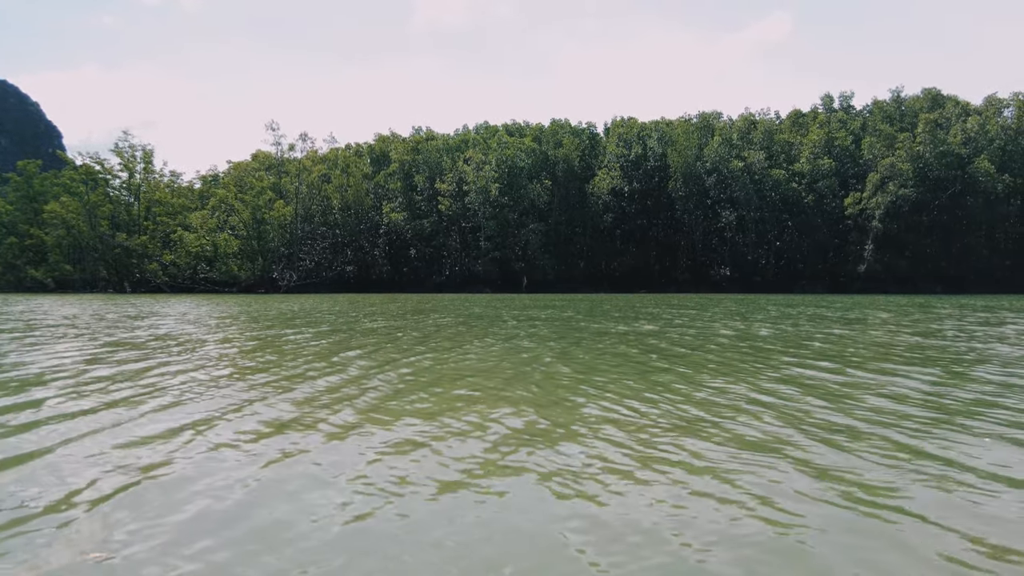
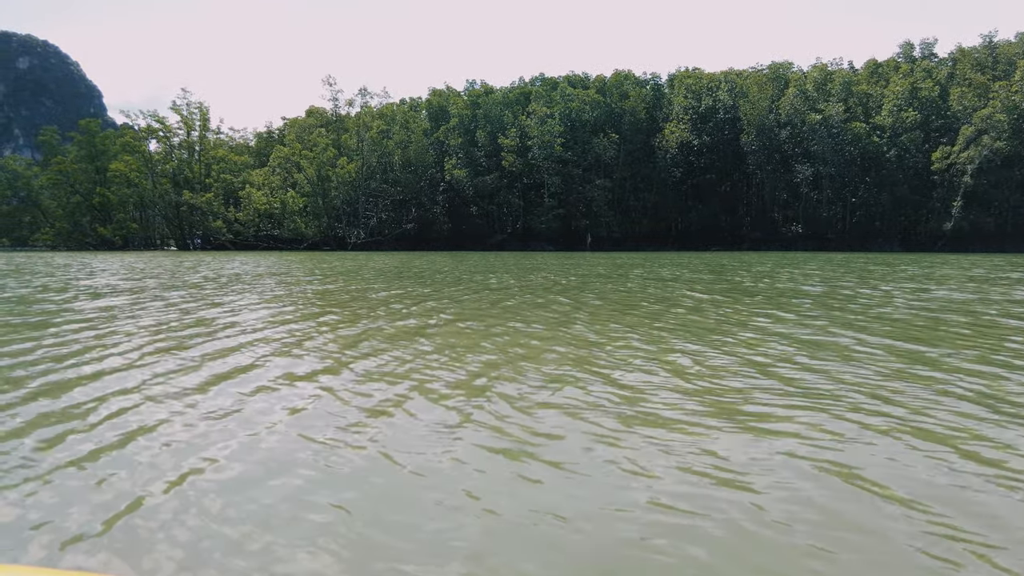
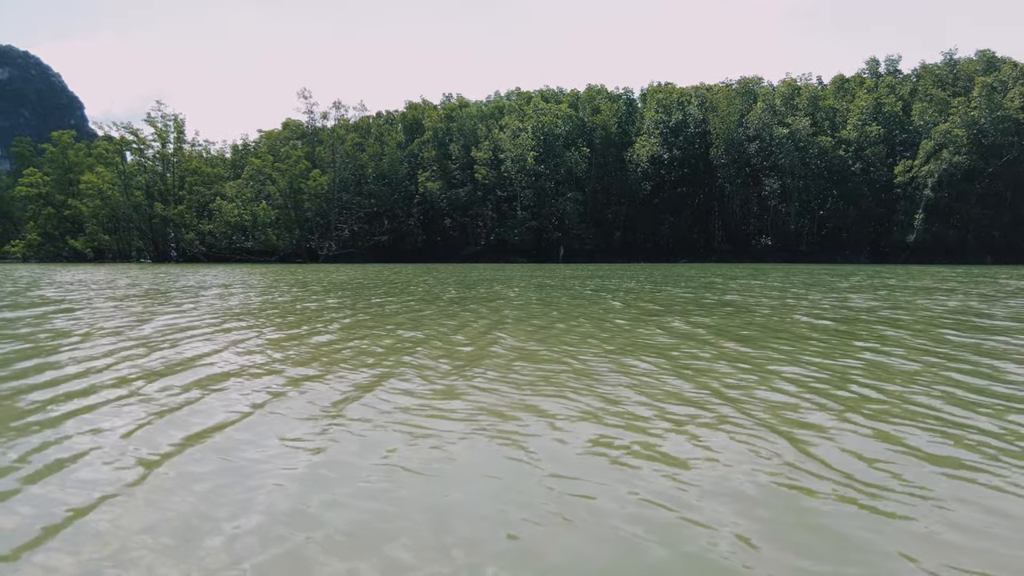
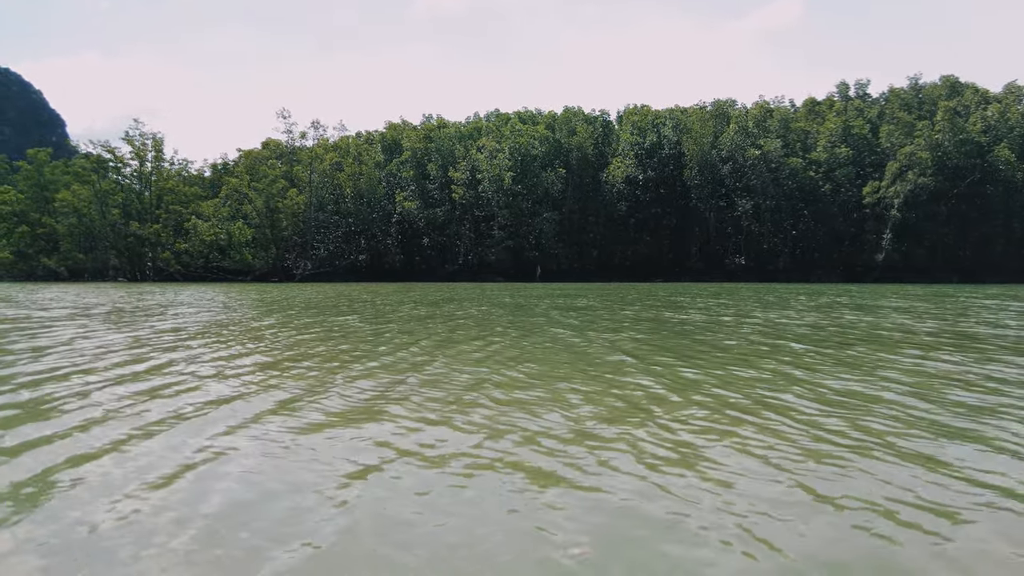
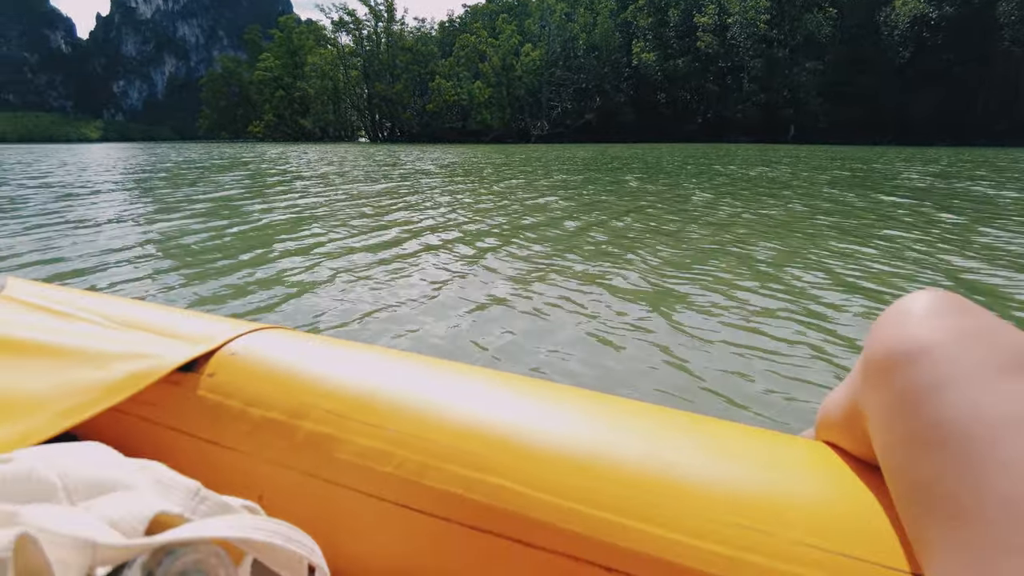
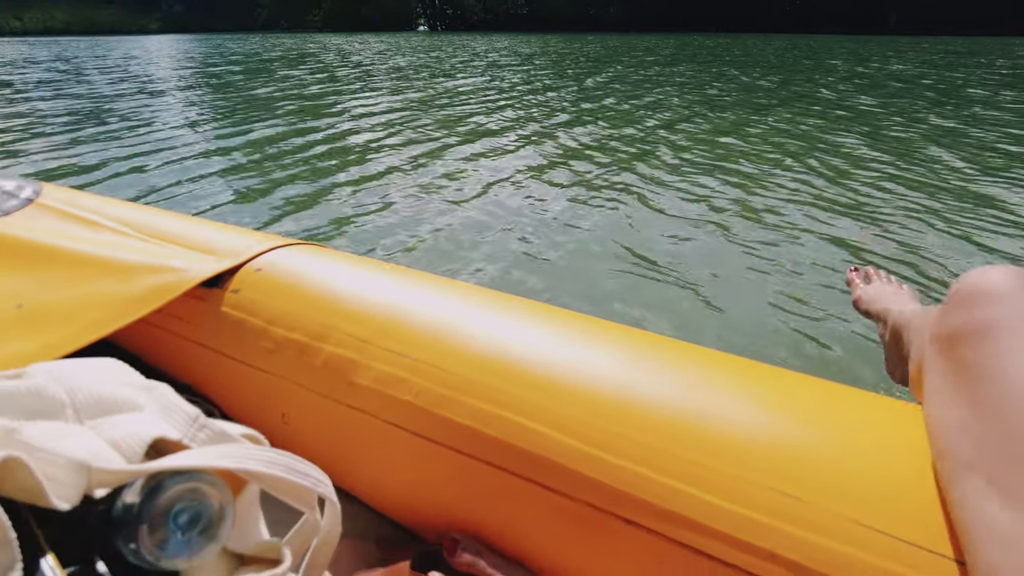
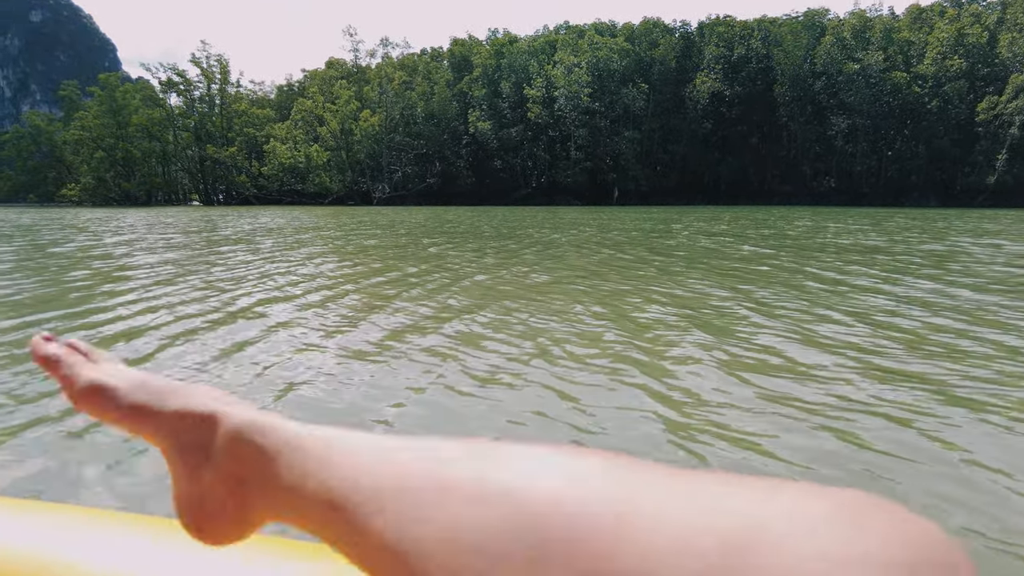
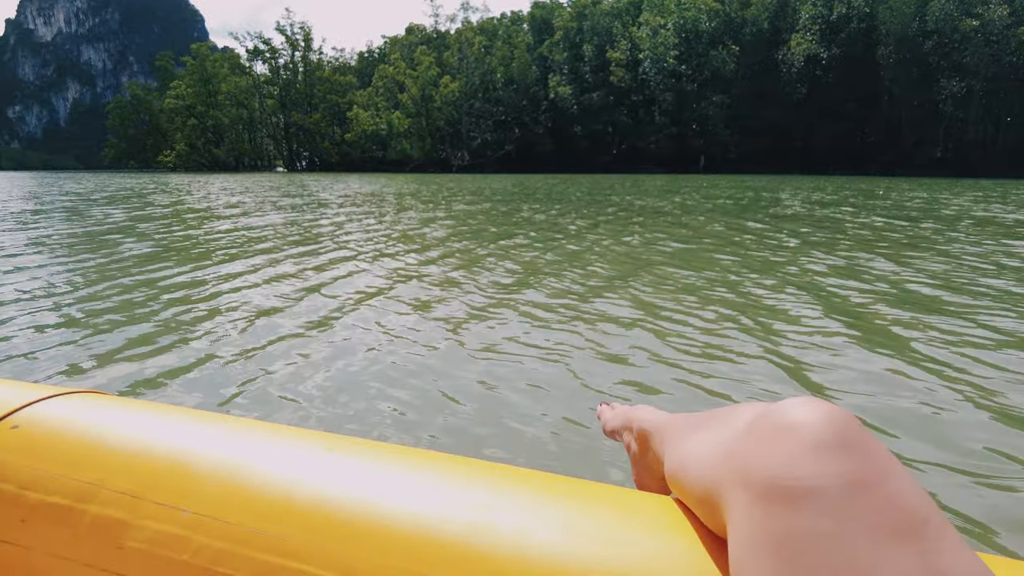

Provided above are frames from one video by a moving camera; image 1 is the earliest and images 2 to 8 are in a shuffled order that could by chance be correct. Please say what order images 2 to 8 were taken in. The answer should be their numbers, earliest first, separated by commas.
4, 3, 2, 7, 8, 5, 6
